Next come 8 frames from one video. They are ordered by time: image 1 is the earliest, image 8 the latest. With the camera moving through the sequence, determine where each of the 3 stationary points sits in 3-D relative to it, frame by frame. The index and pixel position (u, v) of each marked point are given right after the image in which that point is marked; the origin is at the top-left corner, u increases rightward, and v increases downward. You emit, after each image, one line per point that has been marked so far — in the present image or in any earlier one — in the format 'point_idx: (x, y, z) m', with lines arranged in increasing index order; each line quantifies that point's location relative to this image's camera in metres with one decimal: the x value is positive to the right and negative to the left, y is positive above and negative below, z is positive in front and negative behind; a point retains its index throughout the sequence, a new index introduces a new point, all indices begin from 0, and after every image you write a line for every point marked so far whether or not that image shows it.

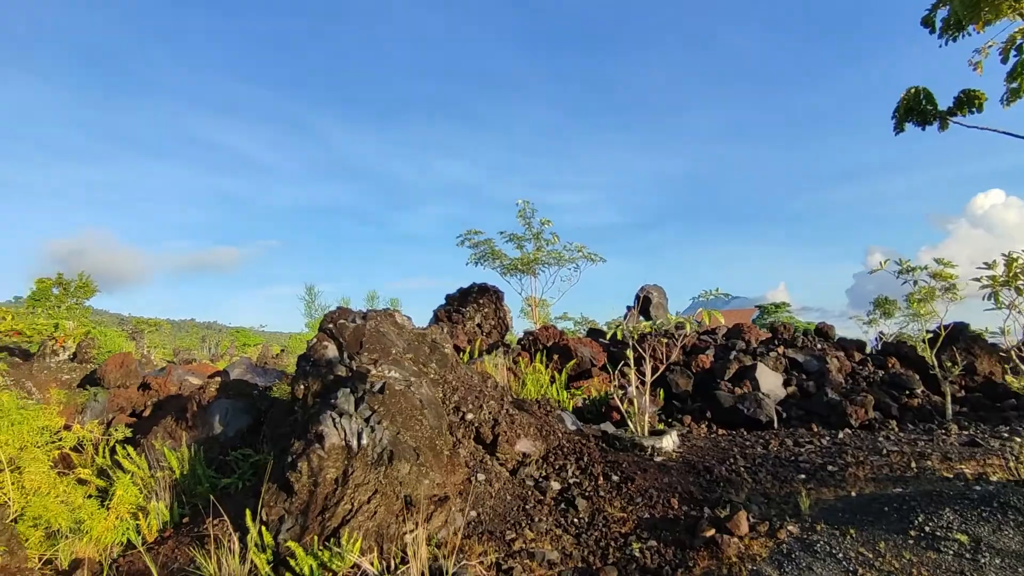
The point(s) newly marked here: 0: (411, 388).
0: (-0.9, -0.9, +5.2) m
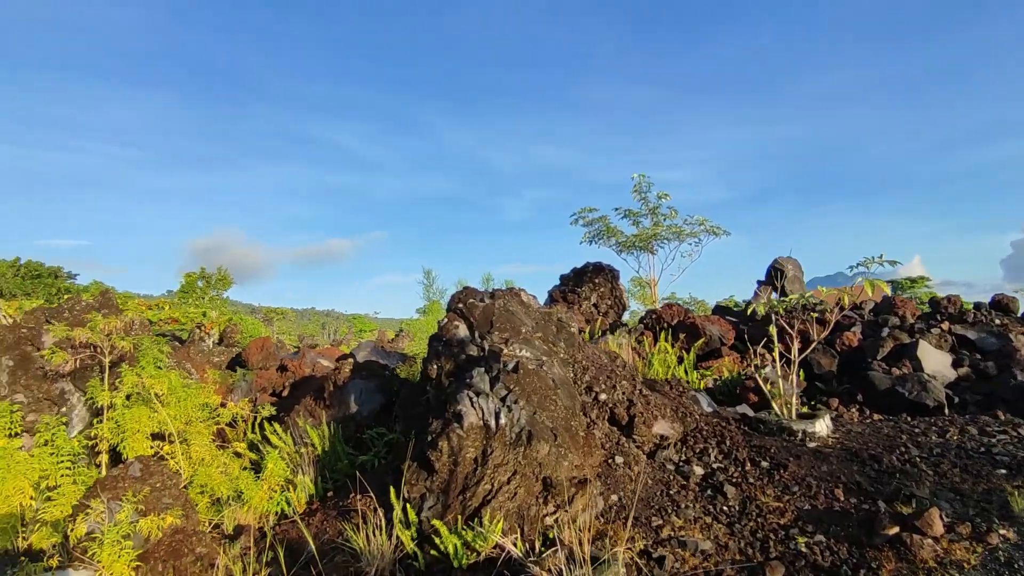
0: (+0.3, -0.7, +5.1) m
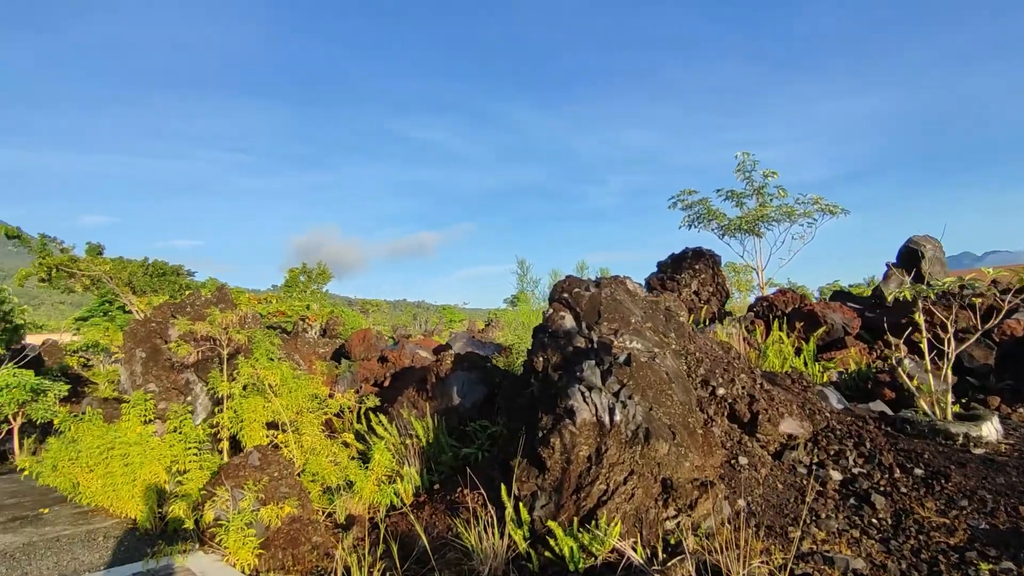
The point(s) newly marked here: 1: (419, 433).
0: (+1.1, -0.6, +4.8) m
1: (-1.0, -1.6, +6.4) m
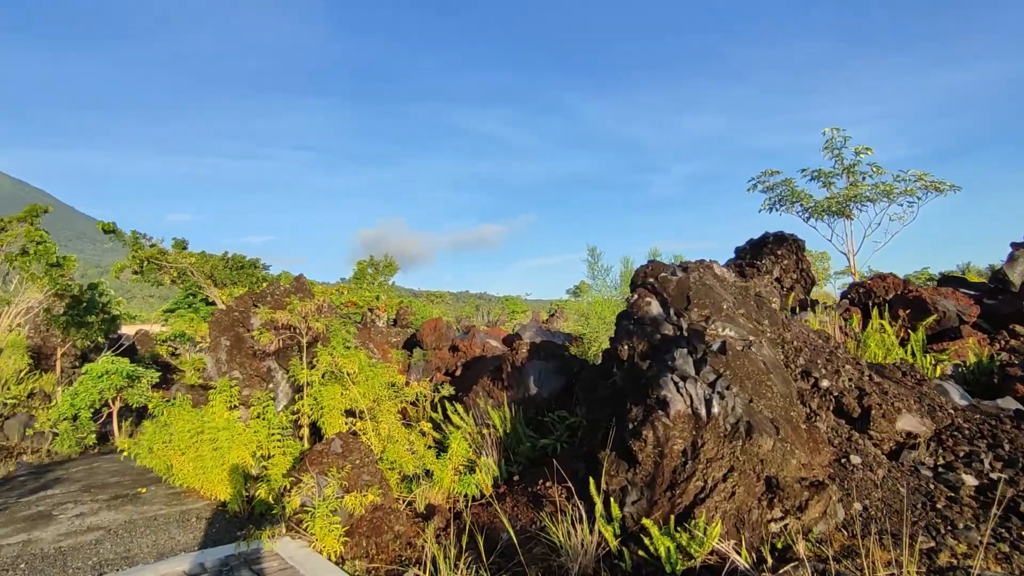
0: (+1.8, -0.5, +4.4) m
1: (-0.2, -1.4, +6.3) m
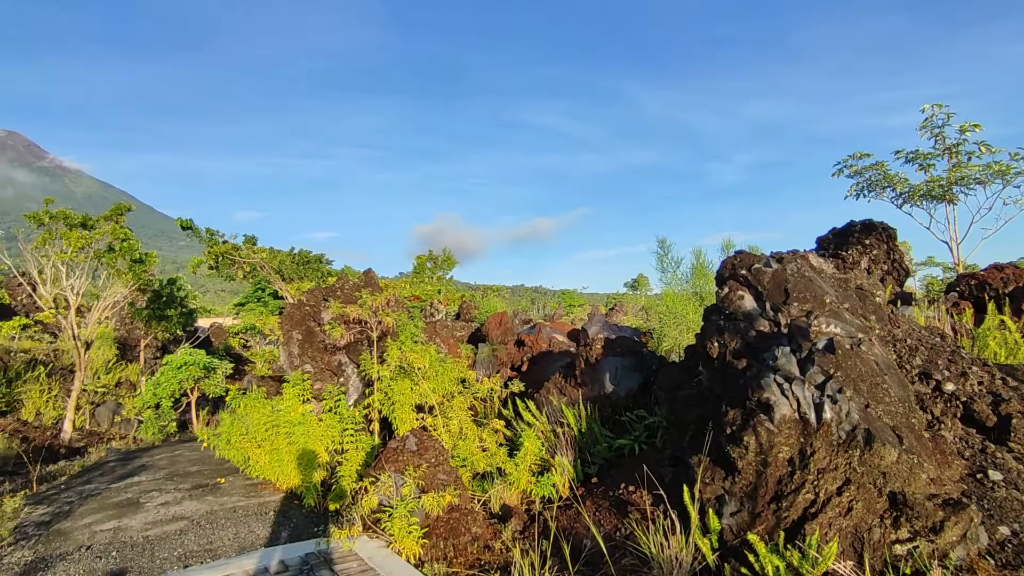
0: (+2.4, -0.4, +4.0) m
1: (+0.6, -1.4, +6.0) m
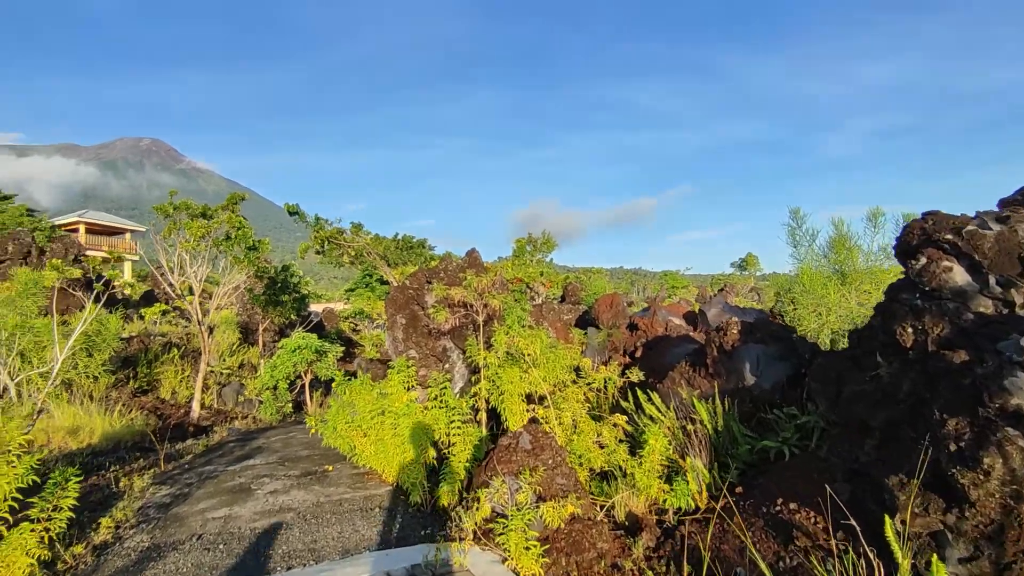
0: (+3.1, -0.2, +2.9) m
1: (+1.7, -1.1, +5.2) m
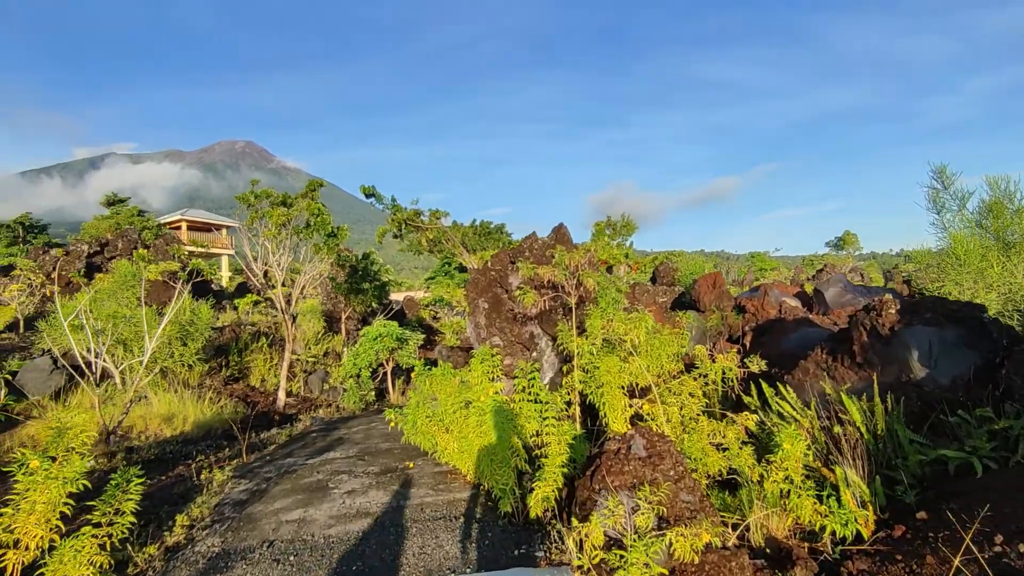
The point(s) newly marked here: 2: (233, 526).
0: (+3.5, 0.0, +1.7) m
1: (+2.4, -0.9, +4.2) m
2: (-2.4, -2.0, +5.1) m
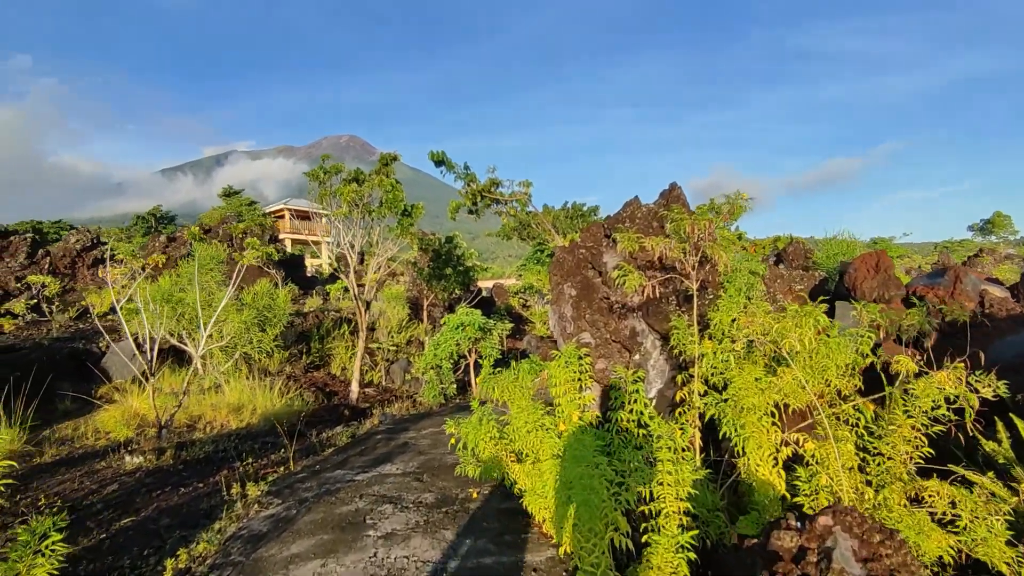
0: (+3.5, 0.0, -0.5) m
1: (+2.8, -0.8, +2.2) m
2: (-1.8, -1.9, +3.9) m
